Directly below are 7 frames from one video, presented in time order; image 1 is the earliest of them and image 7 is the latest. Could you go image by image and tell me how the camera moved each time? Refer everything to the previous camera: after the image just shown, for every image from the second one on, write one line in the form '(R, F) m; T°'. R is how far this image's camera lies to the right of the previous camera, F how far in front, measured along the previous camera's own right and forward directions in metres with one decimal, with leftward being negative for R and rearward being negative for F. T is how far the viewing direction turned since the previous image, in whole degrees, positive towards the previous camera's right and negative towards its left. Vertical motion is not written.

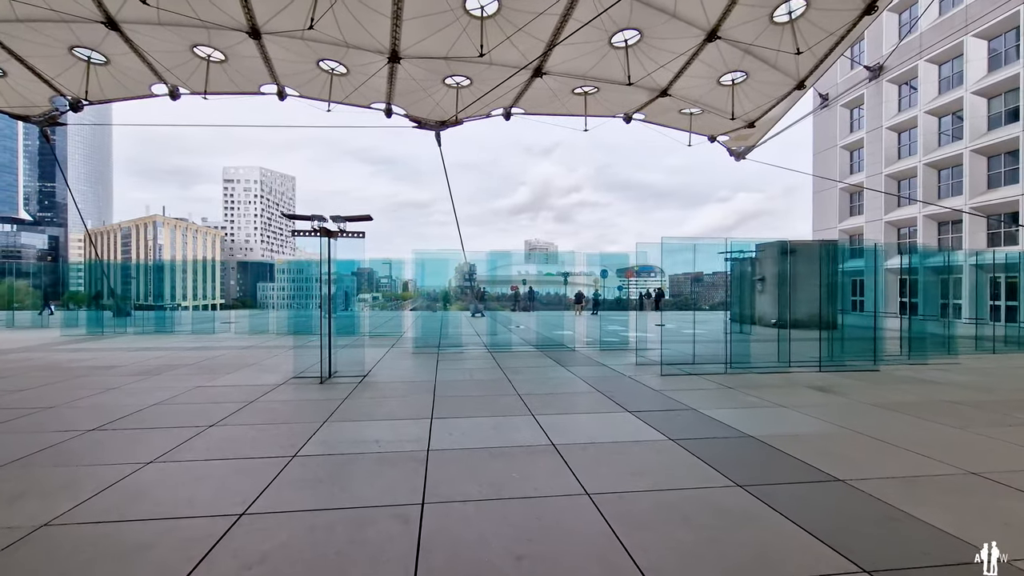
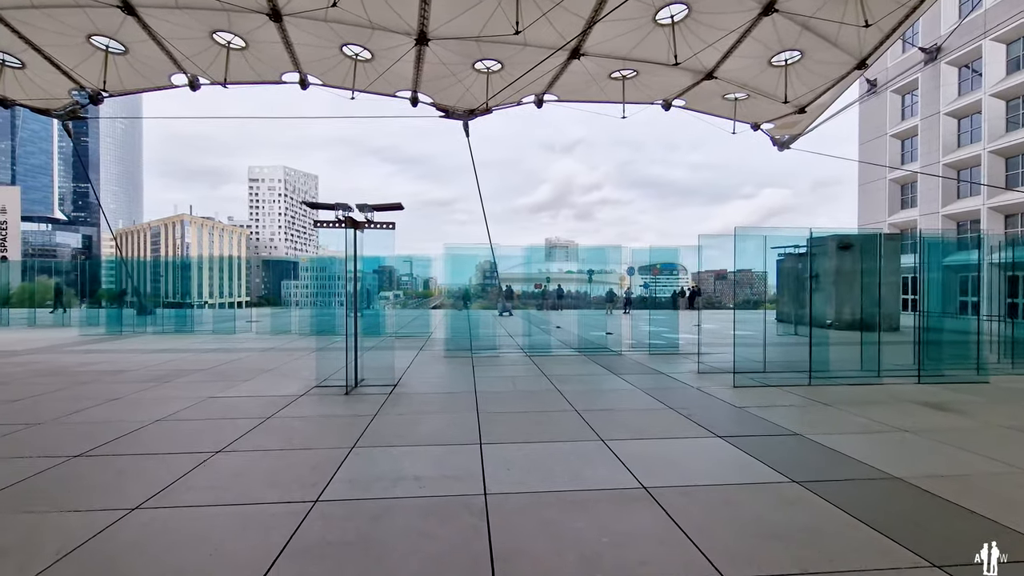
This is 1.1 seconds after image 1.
(-0.4, +1.0) m; -2°
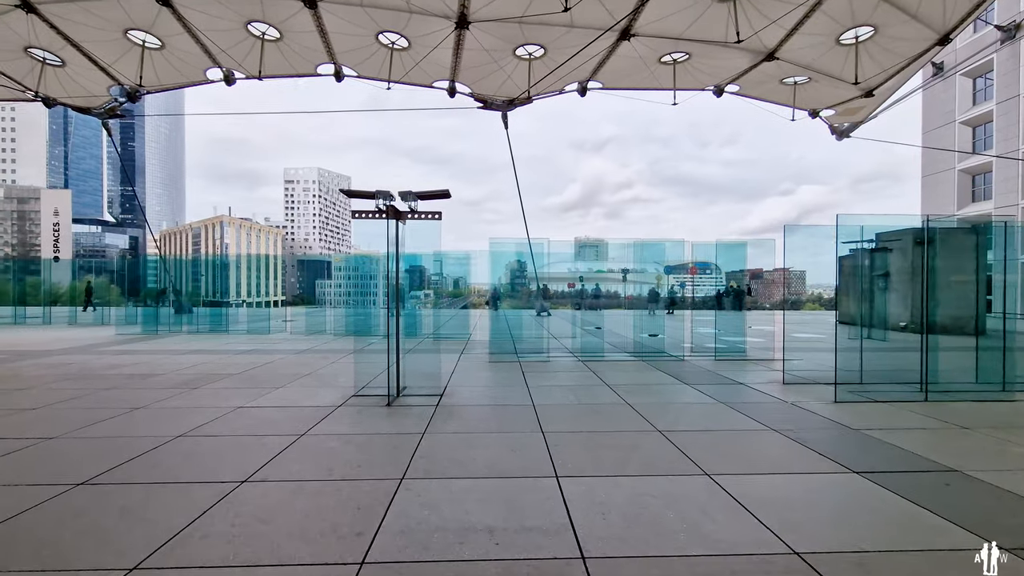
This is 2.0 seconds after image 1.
(-0.4, +0.8) m; -3°
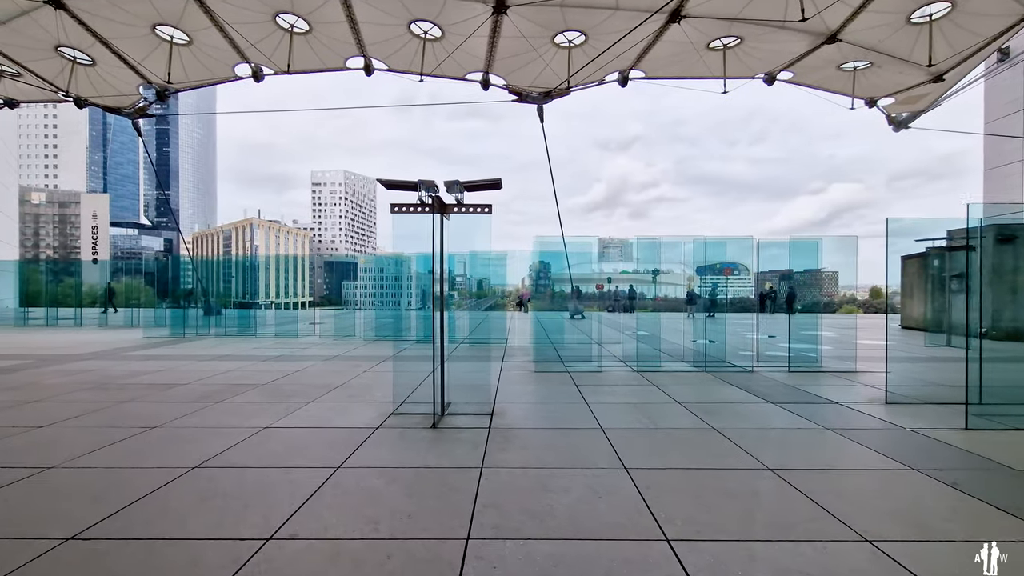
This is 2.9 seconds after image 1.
(-0.4, +0.8) m; -3°
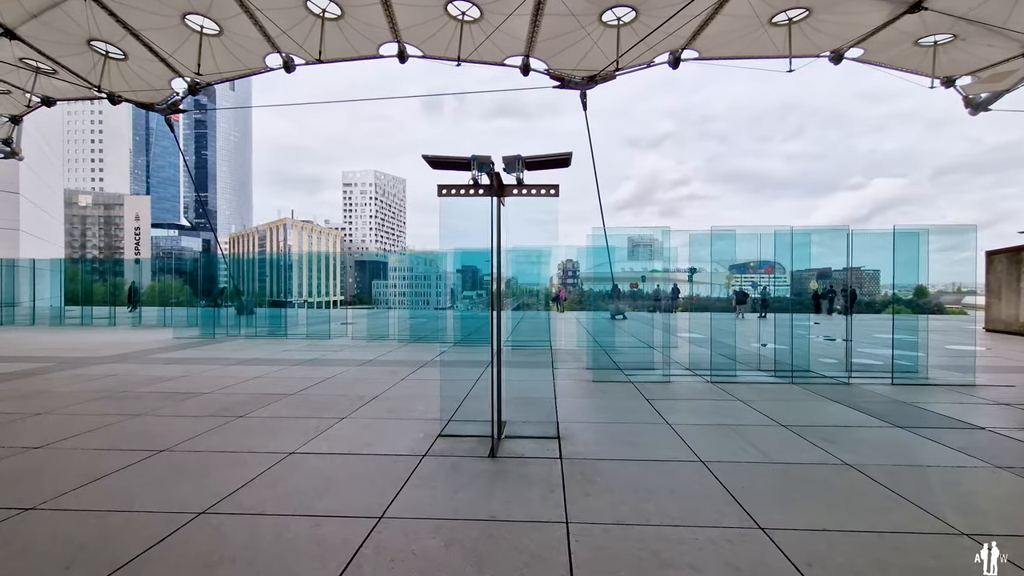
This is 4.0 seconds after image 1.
(-0.4, +0.9) m; -3°
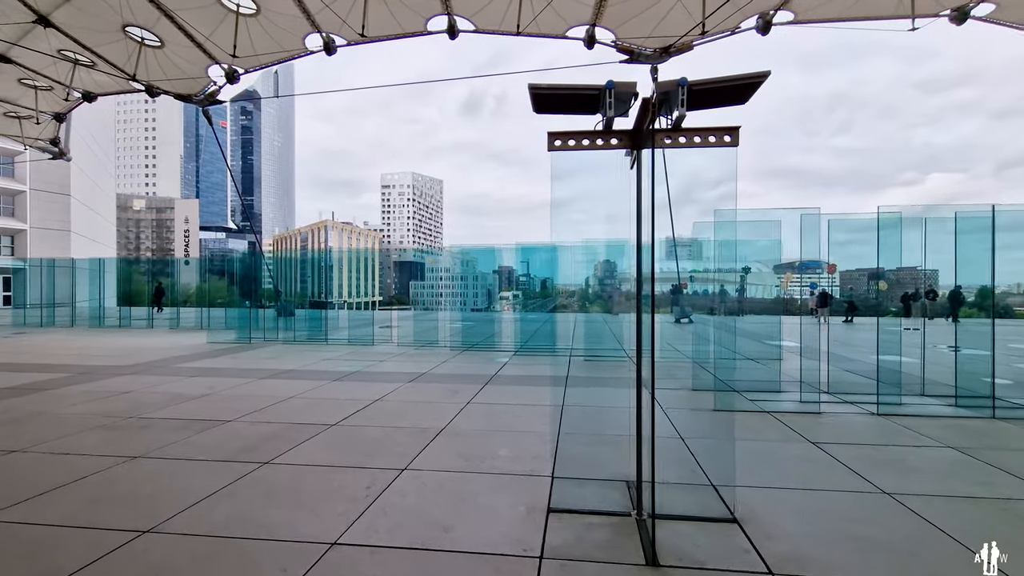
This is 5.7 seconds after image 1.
(-0.7, +1.5) m; -4°
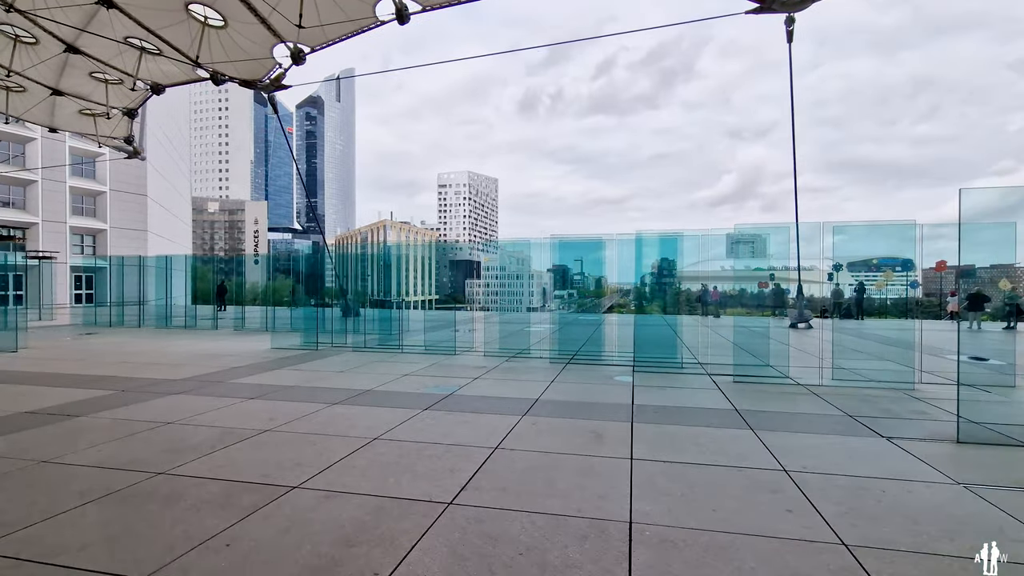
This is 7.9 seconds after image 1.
(-1.0, +1.9) m; -6°
